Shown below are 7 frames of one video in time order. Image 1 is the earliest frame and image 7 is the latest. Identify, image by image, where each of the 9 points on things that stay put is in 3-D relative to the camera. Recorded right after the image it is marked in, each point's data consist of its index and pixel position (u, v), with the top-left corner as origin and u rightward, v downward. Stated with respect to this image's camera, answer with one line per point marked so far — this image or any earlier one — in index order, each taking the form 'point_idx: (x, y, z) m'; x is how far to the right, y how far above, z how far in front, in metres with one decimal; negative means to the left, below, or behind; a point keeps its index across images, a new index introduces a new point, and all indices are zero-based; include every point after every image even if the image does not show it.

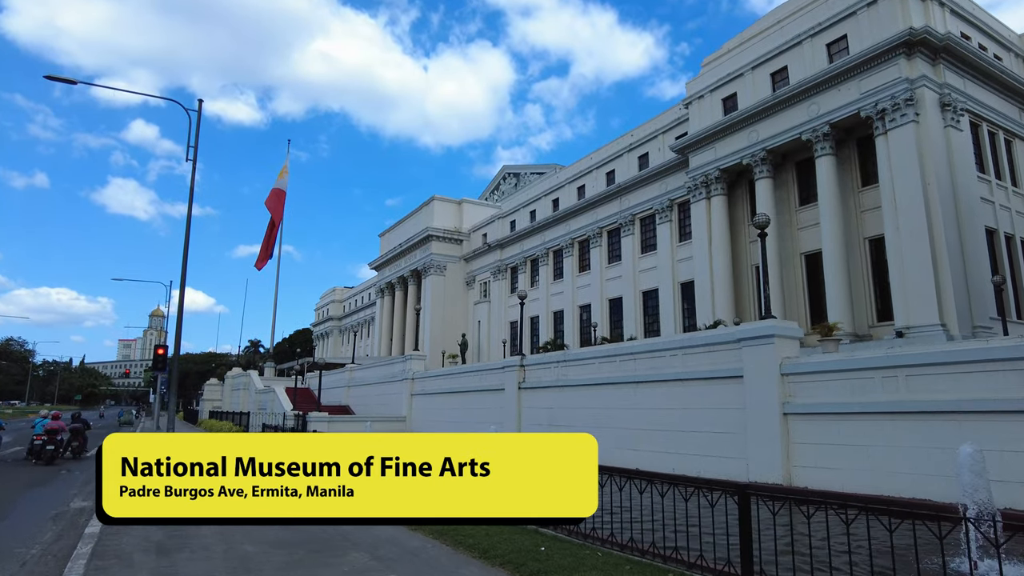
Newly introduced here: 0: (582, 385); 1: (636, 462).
0: (+2.1, -2.7, +18.2) m
1: (+3.2, -4.4, +16.0) m
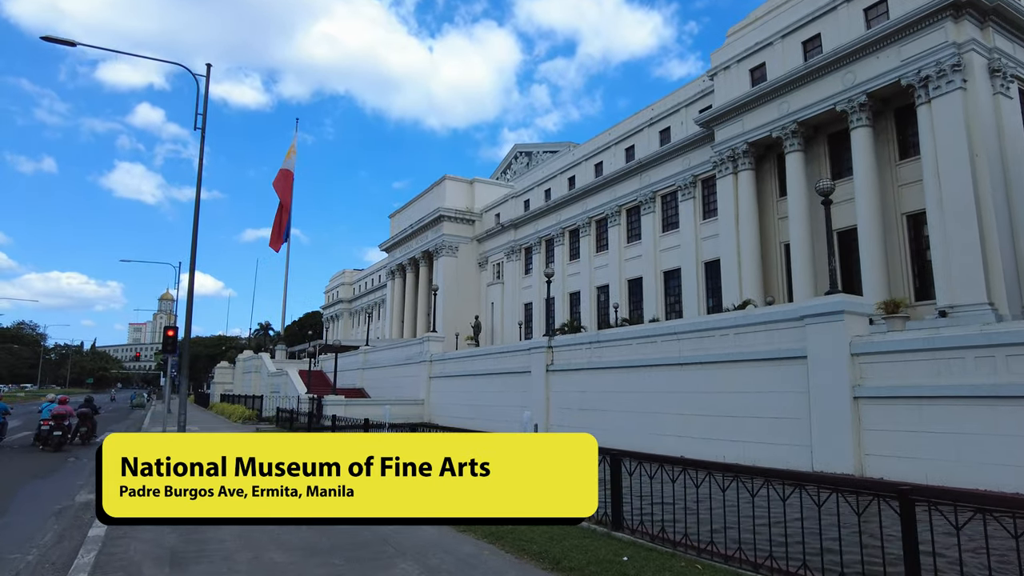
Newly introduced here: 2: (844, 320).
0: (+2.9, -2.1, +17.1) m
1: (+4.0, -3.8, +15.0) m
2: (+6.2, -0.6, +12.0) m
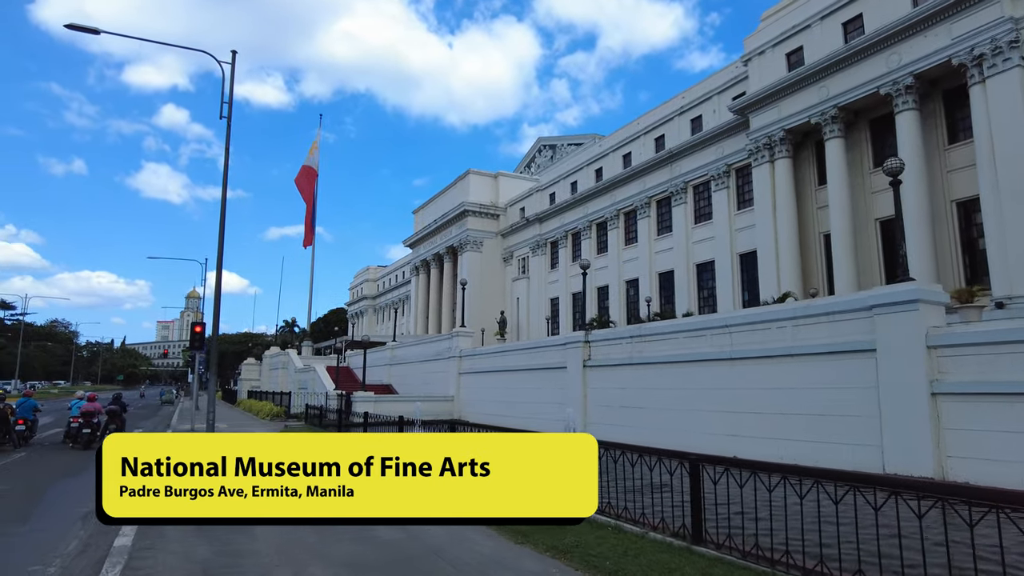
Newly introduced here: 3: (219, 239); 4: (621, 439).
0: (+3.9, -1.9, +16.3) m
1: (+4.9, -3.6, +14.2) m
2: (+7.0, -0.4, +11.1) m
3: (-8.6, +1.4, +18.7) m
4: (+3.0, -4.1, +17.4) m
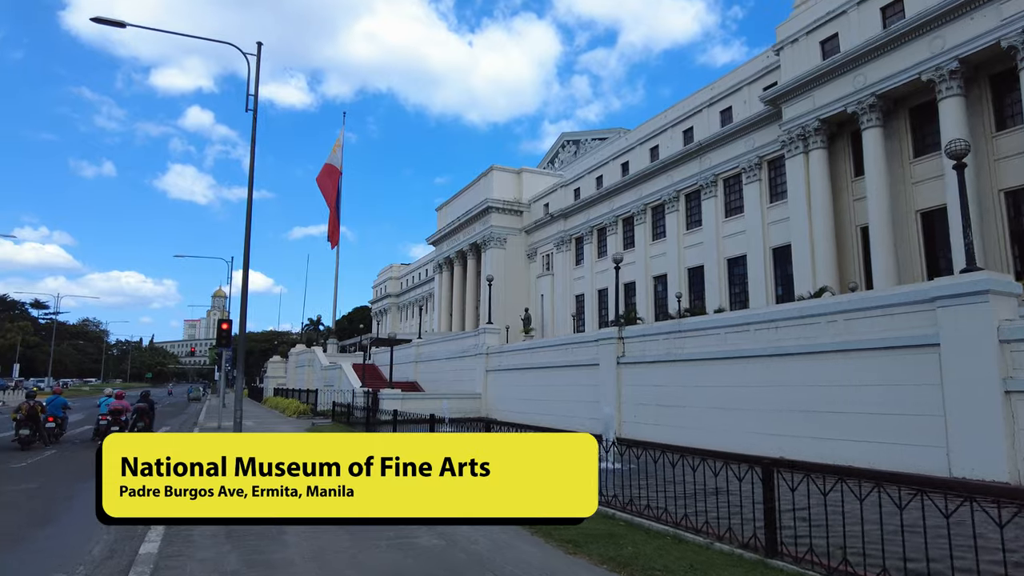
0: (+4.7, -1.7, +15.7) m
1: (+5.6, -3.4, +13.5) m
2: (+7.6, -0.2, +10.3) m
3: (-7.7, +1.5, +18.4) m
4: (+3.9, -4.0, +16.8) m
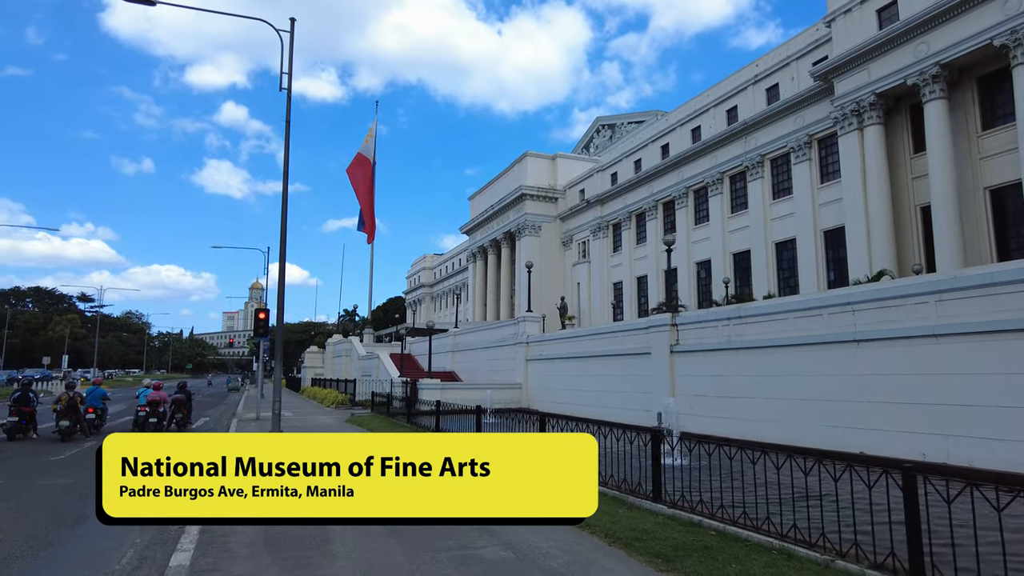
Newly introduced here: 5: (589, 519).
0: (+5.8, -1.3, +14.6) m
1: (+6.7, -3.0, +12.4) m
2: (+8.5, +0.1, +9.1) m
3: (-6.4, +1.8, +17.9) m
4: (+5.1, -3.5, +15.8) m
5: (+0.8, -2.5, +6.9) m
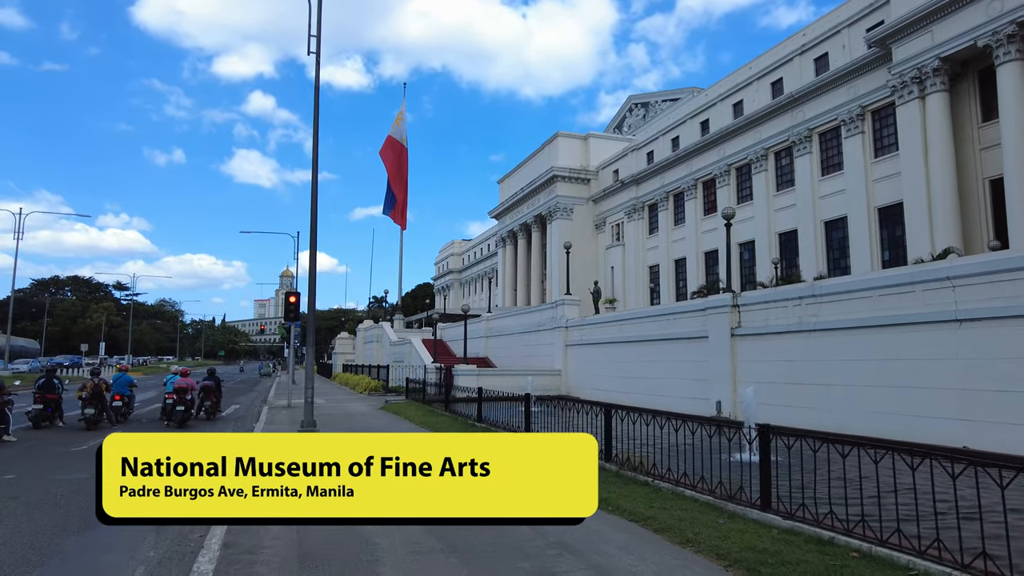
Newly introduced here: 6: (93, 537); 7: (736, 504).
0: (+6.8, -0.8, +13.2) m
1: (+7.6, -2.6, +11.0) m
2: (+9.3, +0.5, +7.5) m
3: (-5.3, +2.3, +16.9) m
4: (+6.2, -3.0, +14.4) m
5: (+1.6, -2.2, +5.7) m
6: (-4.1, -2.4, +6.4) m
7: (+2.2, -2.1, +6.2) m
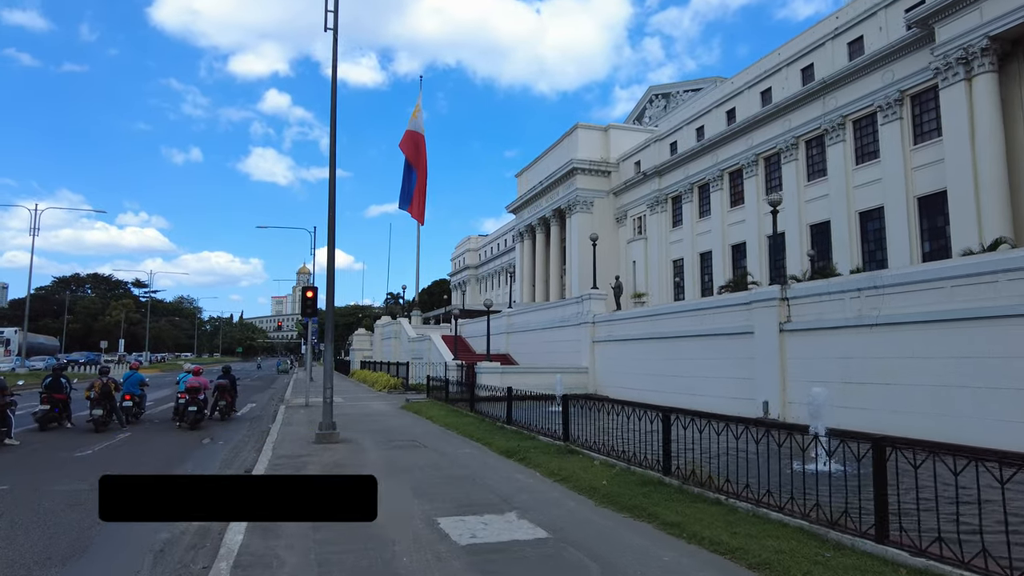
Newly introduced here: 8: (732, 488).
0: (+7.5, -0.6, +12.0) m
1: (+8.2, -2.4, +9.8) m
2: (+9.8, +0.7, +6.3) m
3: (-4.6, +2.5, +16.0) m
4: (+6.8, -2.8, +13.3) m
5: (+2.0, -2.0, +4.6) m
6: (-3.6, -2.3, +5.5) m
7: (+2.7, -2.0, +5.2) m
8: (+2.3, -2.1, +6.8) m
